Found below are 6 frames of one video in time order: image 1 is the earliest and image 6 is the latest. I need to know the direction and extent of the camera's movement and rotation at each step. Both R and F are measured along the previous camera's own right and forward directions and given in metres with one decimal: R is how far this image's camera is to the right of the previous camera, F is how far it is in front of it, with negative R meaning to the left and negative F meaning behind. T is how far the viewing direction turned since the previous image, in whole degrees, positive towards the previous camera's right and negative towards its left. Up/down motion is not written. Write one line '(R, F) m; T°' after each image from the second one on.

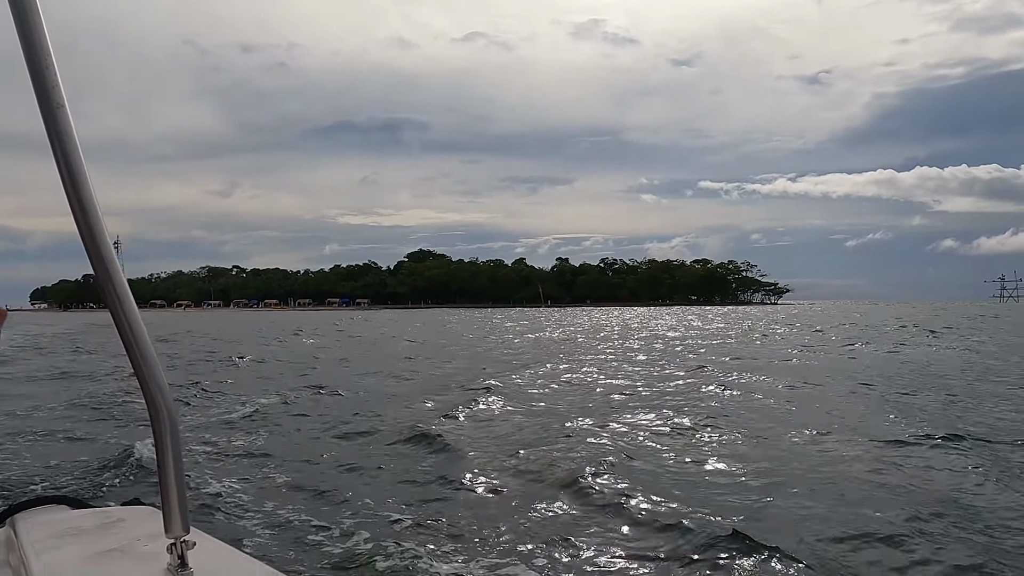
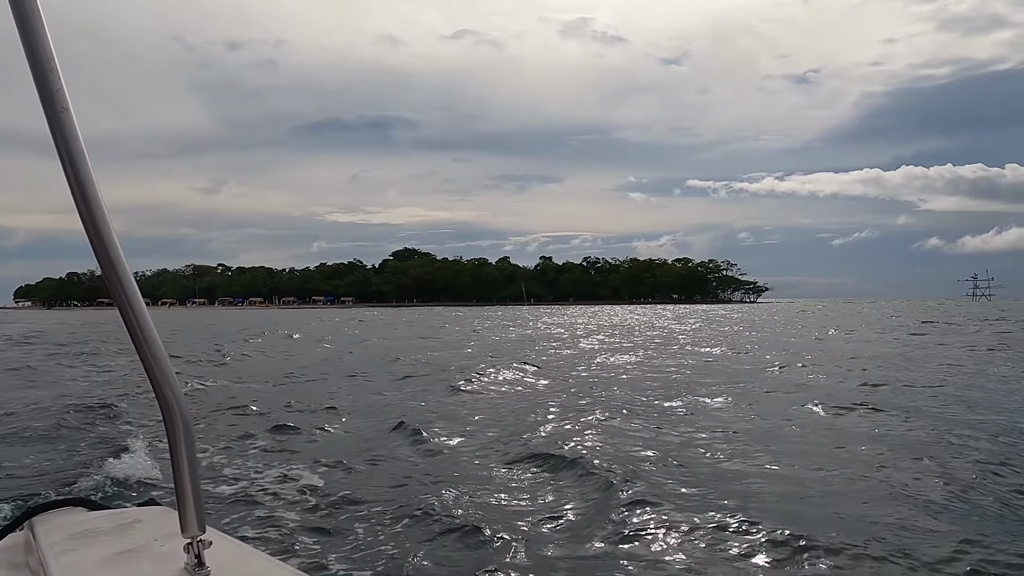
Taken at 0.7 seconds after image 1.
(+0.3, -0.8) m; +1°
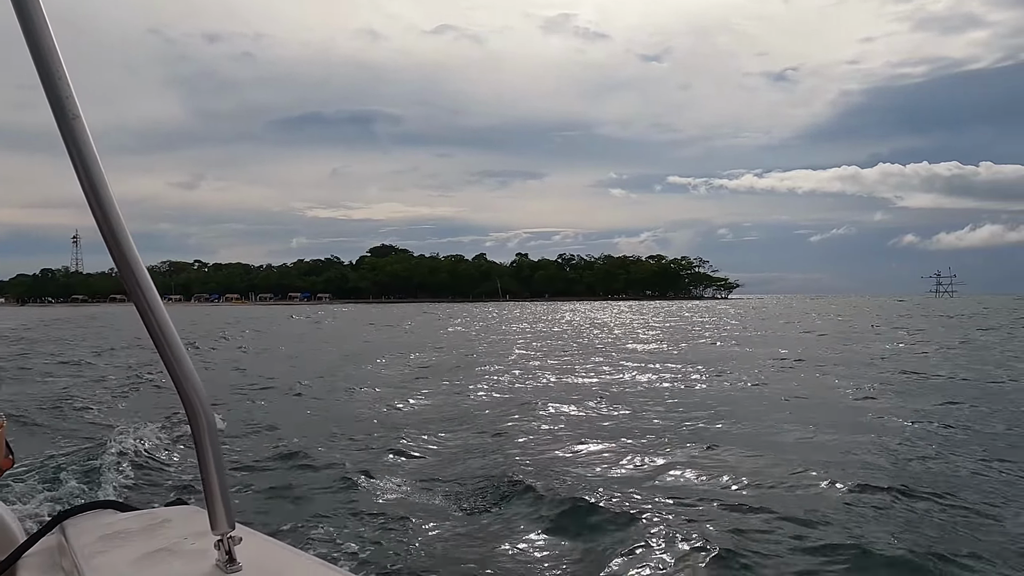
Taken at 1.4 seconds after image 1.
(+0.3, -0.8) m; +1°
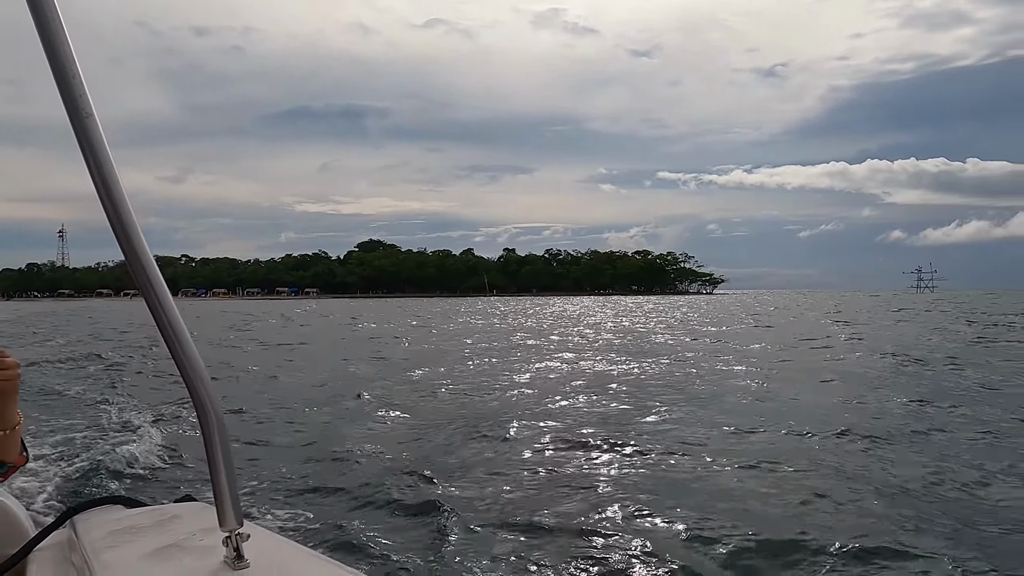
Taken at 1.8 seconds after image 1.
(-0.8, +0.7) m; +1°
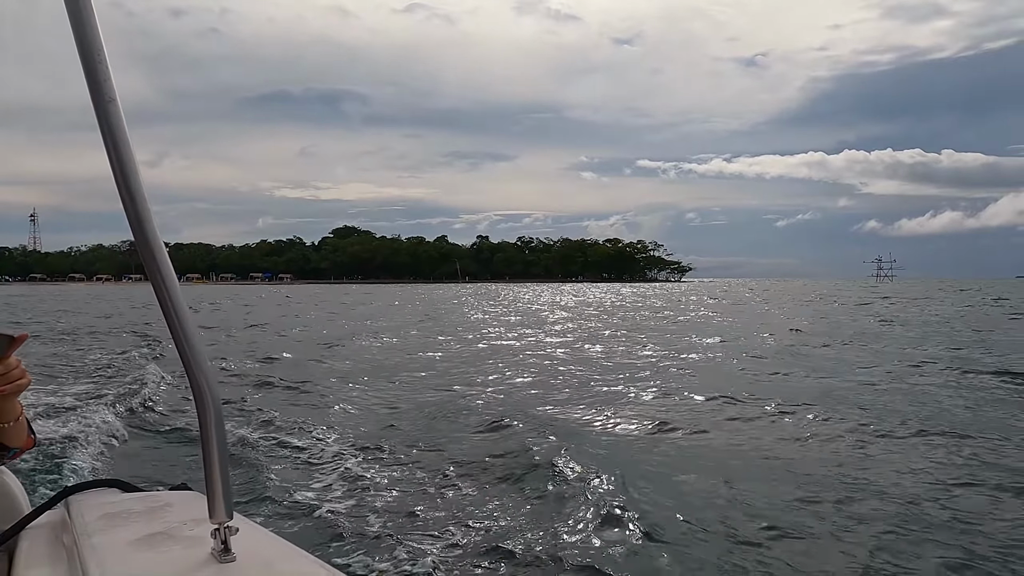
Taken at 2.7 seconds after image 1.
(-0.1, -0.1) m; +1°
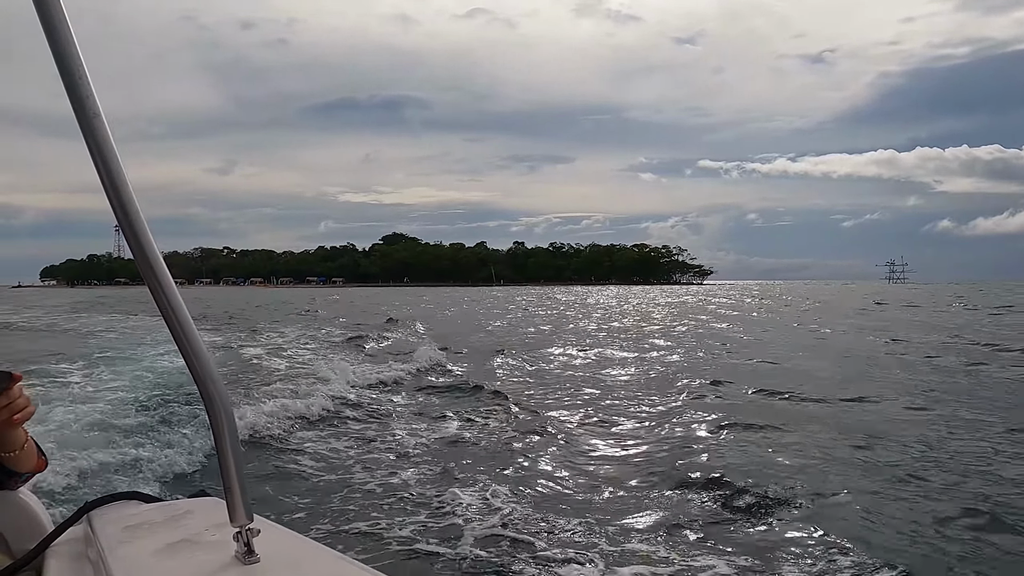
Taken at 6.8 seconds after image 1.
(+0.4, 0.0) m; -4°
